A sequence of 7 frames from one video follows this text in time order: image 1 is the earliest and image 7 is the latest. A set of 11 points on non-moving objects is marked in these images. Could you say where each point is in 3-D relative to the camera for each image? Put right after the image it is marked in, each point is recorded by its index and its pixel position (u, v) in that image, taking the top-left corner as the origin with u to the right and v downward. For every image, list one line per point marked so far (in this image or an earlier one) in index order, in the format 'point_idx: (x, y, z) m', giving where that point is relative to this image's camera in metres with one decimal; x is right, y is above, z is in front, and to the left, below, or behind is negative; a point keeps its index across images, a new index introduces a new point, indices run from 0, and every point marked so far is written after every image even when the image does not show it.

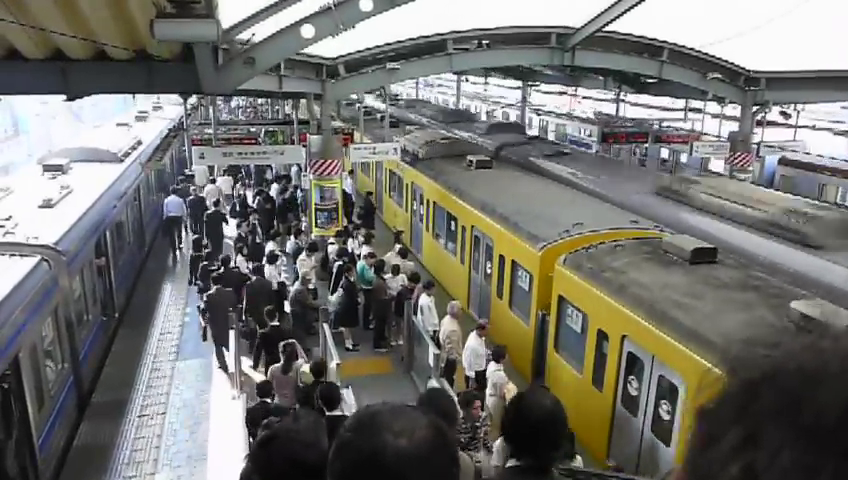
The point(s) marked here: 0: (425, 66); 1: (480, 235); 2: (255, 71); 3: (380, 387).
0: (0.0, +3.5, +14.8) m
1: (+0.5, +0.5, +13.9) m
2: (-2.1, +2.0, +9.0) m
3: (-0.6, -2.0, +10.0) m
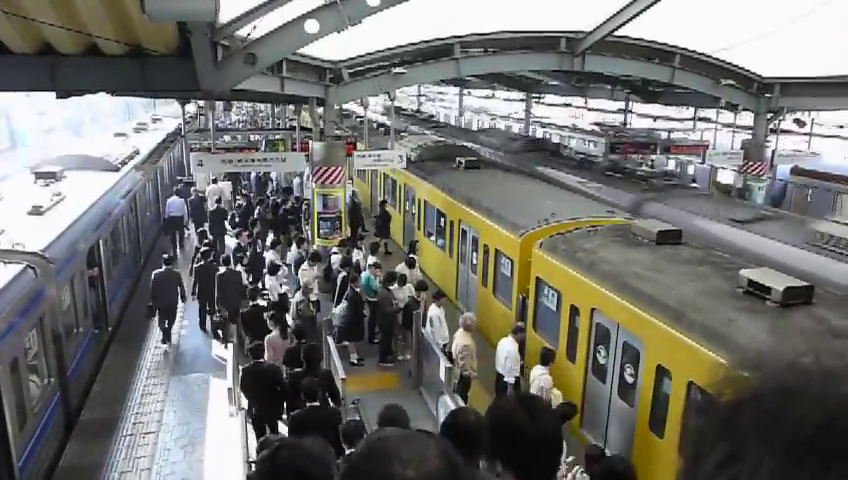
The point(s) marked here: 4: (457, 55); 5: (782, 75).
0: (+0.1, +3.3, +14.4) m
1: (+0.7, +0.3, +13.3) m
2: (-2.0, +2.0, +8.5) m
3: (-0.5, -2.1, +9.4) m
4: (+0.7, +3.7, +14.5) m
5: (+8.5, +3.9, +17.4) m
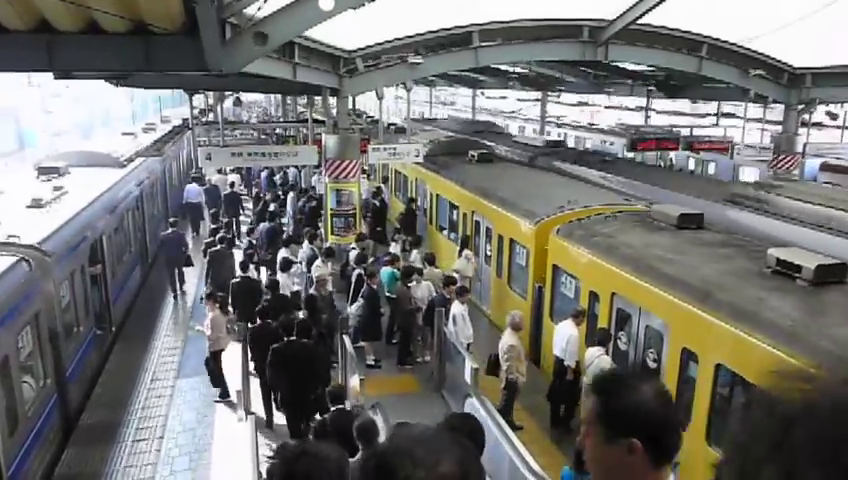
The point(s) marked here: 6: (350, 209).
0: (+0.4, +3.3, +13.8) m
1: (+1.0, +0.3, +12.7) m
2: (-1.7, +2.1, +8.0) m
3: (-0.2, -2.0, +8.7) m
4: (+1.0, +3.7, +13.9) m
5: (+8.8, +4.0, +16.7) m
6: (-1.3, +0.6, +13.3) m
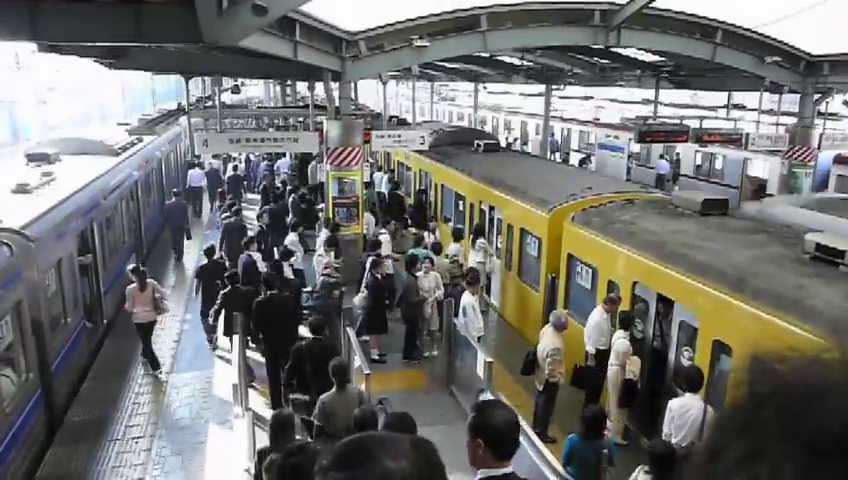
0: (+0.5, +3.5, +13.2) m
1: (+1.1, +0.5, +12.2) m
2: (-1.6, +2.2, +7.4) m
3: (-0.1, -1.8, +8.2) m
4: (+1.1, +3.9, +13.4) m
5: (+9.0, +4.1, +16.2) m
6: (-1.2, +0.7, +12.7) m
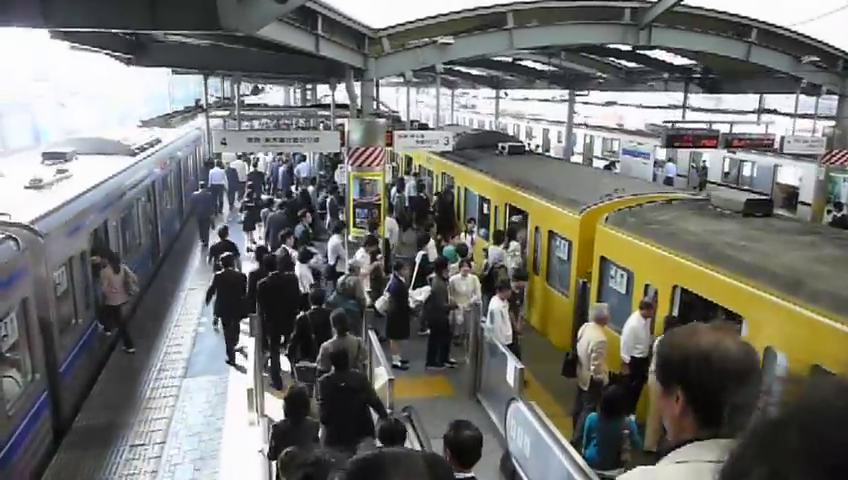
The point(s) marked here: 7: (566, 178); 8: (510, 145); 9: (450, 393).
0: (+1.0, +3.4, +12.8) m
1: (+1.5, +0.4, +11.7) m
2: (-1.3, +2.2, +7.1) m
3: (+0.2, -1.8, +7.8) m
4: (+1.5, +3.8, +13.0) m
5: (+9.5, +4.0, +15.6) m
6: (-0.8, +0.7, +12.4) m
7: (+2.2, +1.0, +11.6) m
8: (+1.8, +1.9, +15.1) m
9: (+0.3, -1.7, +8.4) m
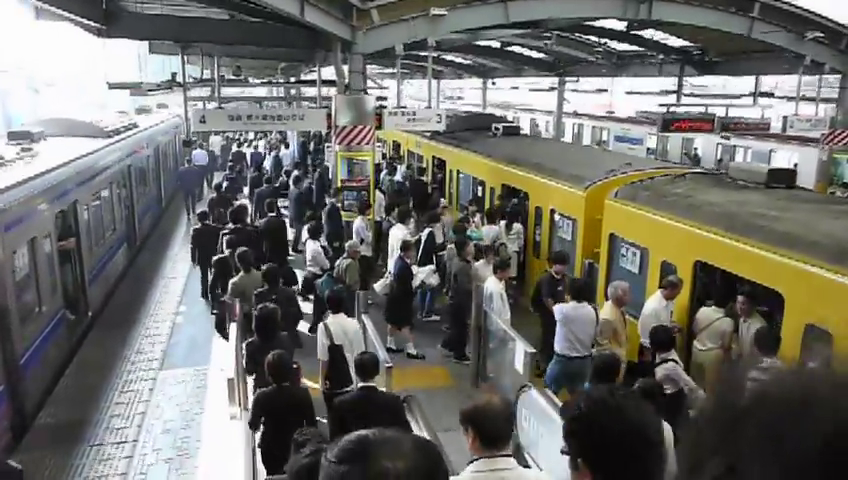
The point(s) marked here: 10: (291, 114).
0: (+0.8, +3.7, +12.2) m
1: (+1.4, +0.7, +11.1) m
2: (-1.4, +2.5, +6.4) m
3: (+0.2, -1.6, +7.1) m
4: (+1.4, +4.1, +12.3) m
5: (+9.2, +4.3, +15.1) m
6: (-0.9, +0.9, +11.7) m
7: (+2.1, +1.3, +11.0) m
8: (+1.6, +2.2, +14.4) m
9: (+0.3, -1.5, +7.7) m
10: (-2.1, +2.0, +11.5) m
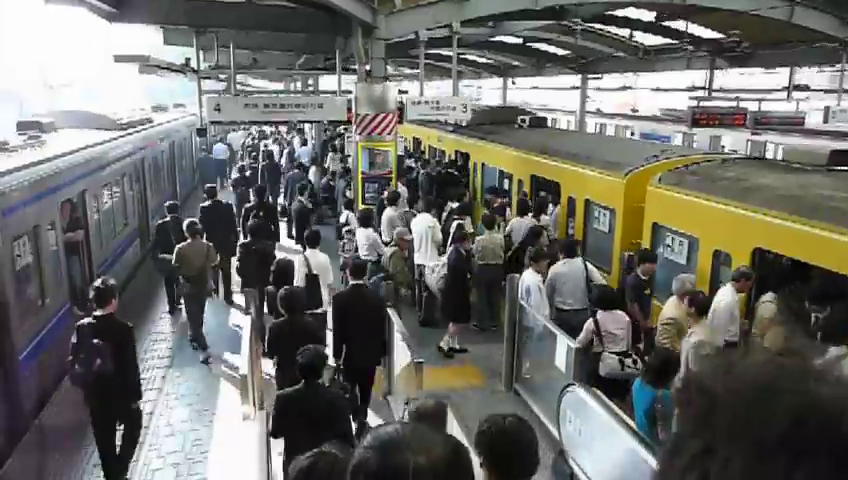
0: (+1.2, +3.8, +11.6) m
1: (+1.7, +0.8, +10.5) m
2: (-1.1, +2.6, +5.9) m
3: (+0.4, -1.5, +6.6) m
4: (+1.8, +4.2, +11.7) m
5: (+9.7, +4.4, +14.4) m
6: (-0.6, +1.0, +11.1) m
7: (+2.5, +1.4, +10.4) m
8: (+2.0, +2.3, +13.9) m
9: (+0.6, -1.4, +7.2) m
10: (-1.7, +2.0, +10.9) m
